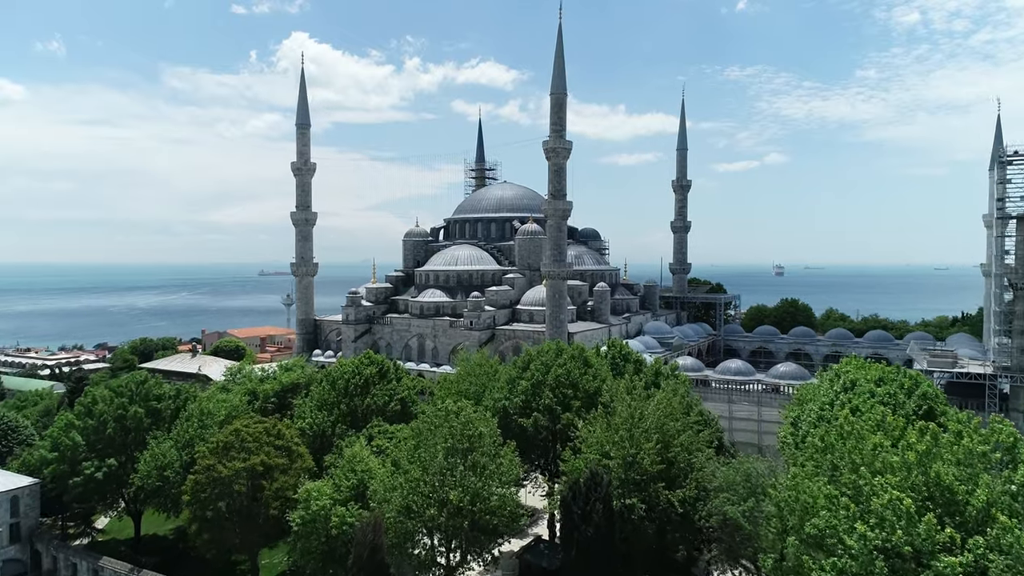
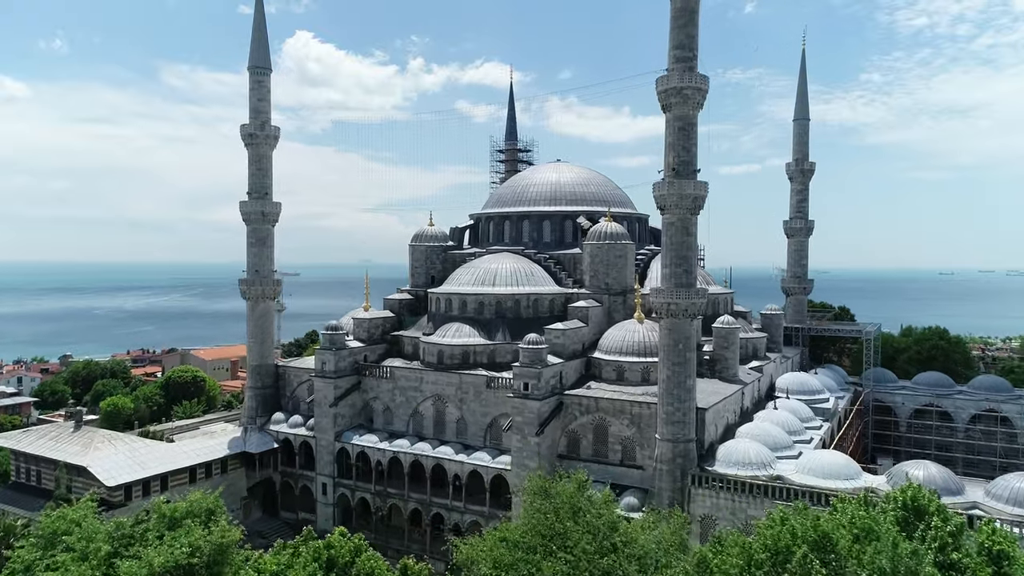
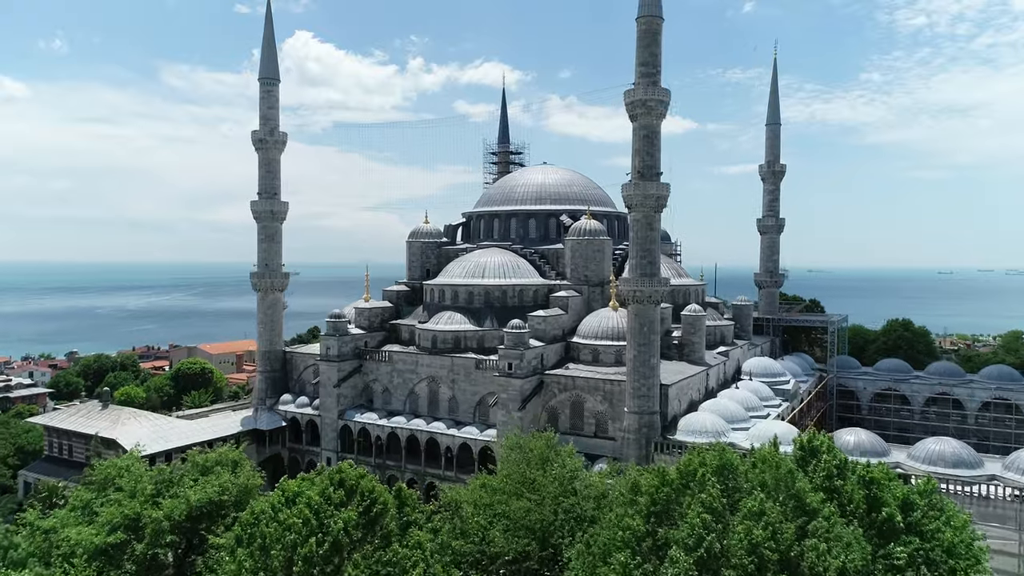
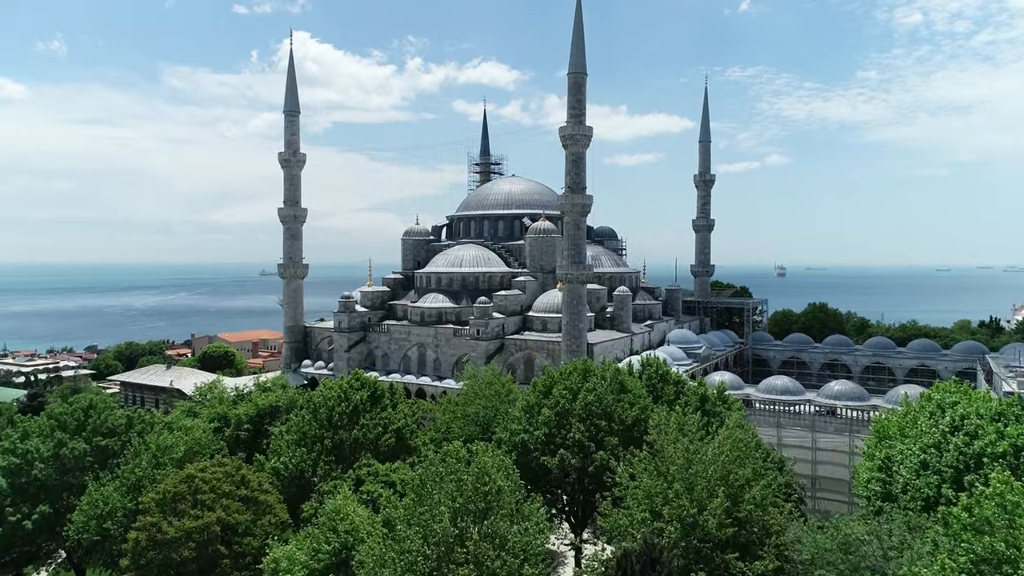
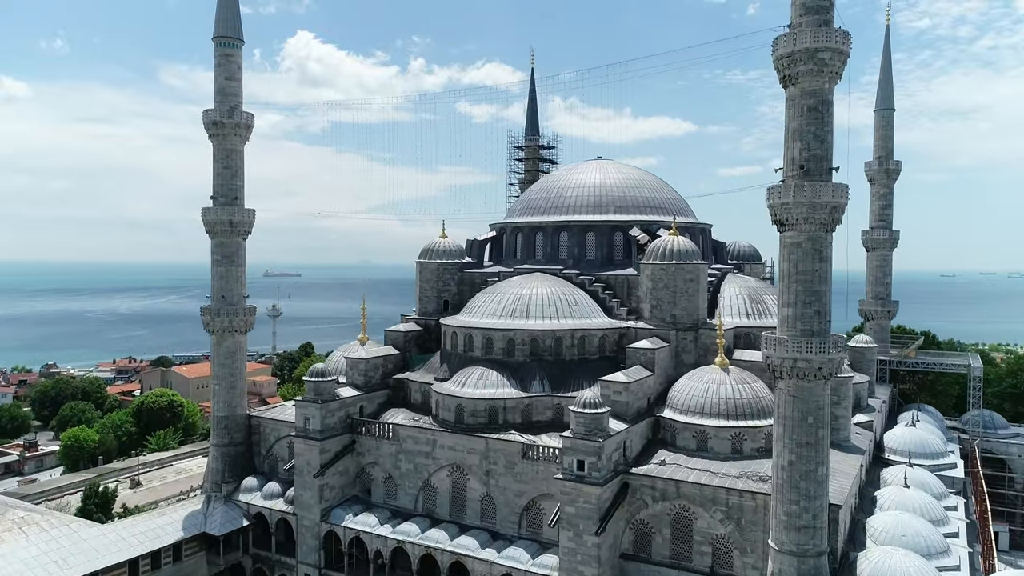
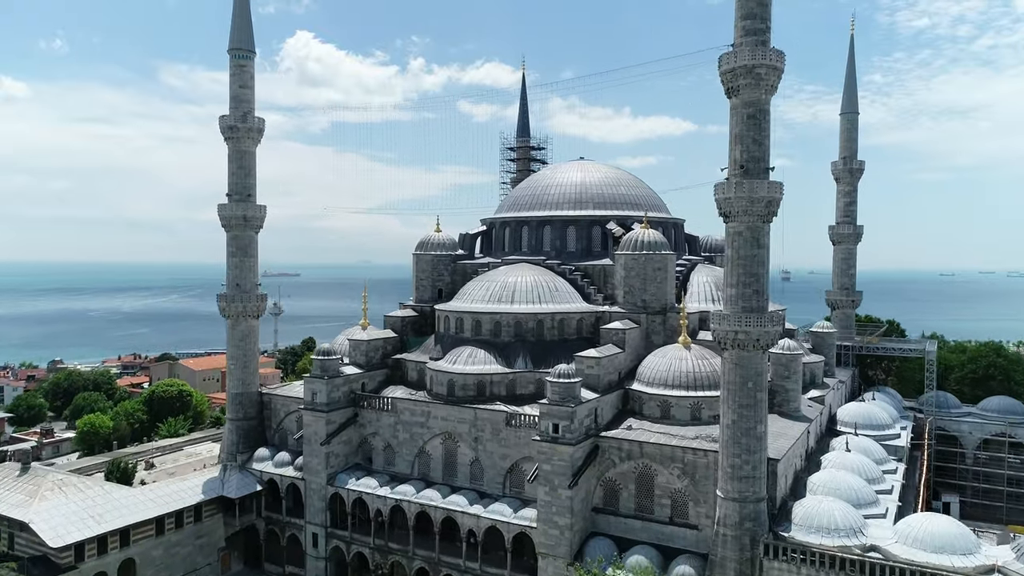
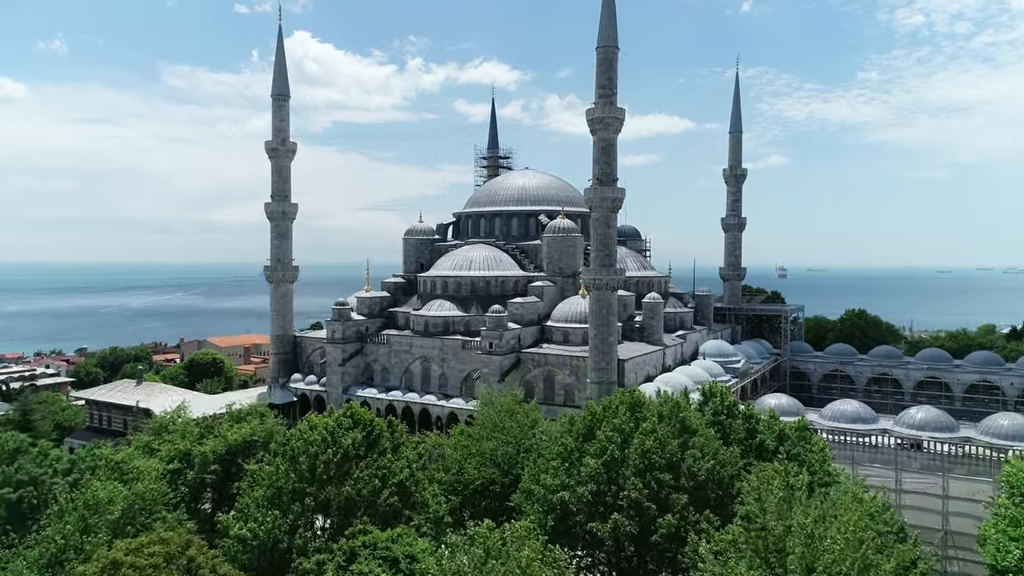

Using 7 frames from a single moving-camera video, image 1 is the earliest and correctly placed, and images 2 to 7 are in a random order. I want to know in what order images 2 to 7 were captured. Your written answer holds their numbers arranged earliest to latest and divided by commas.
4, 7, 3, 2, 6, 5
